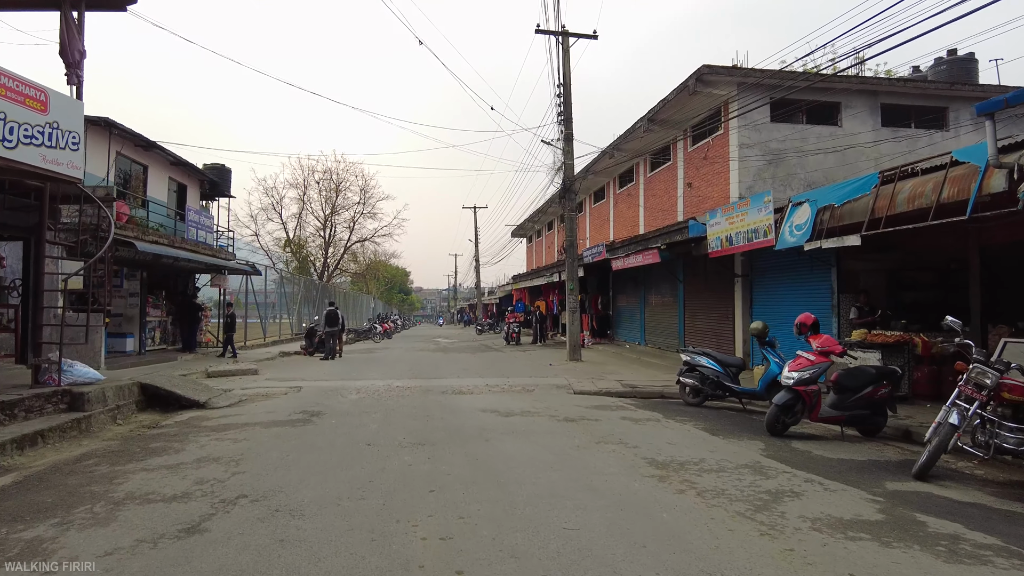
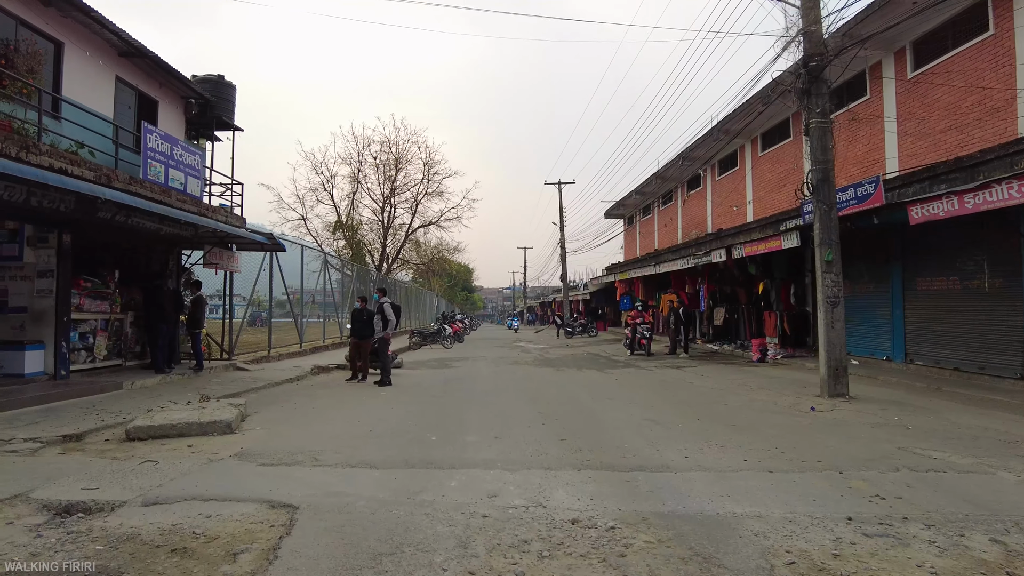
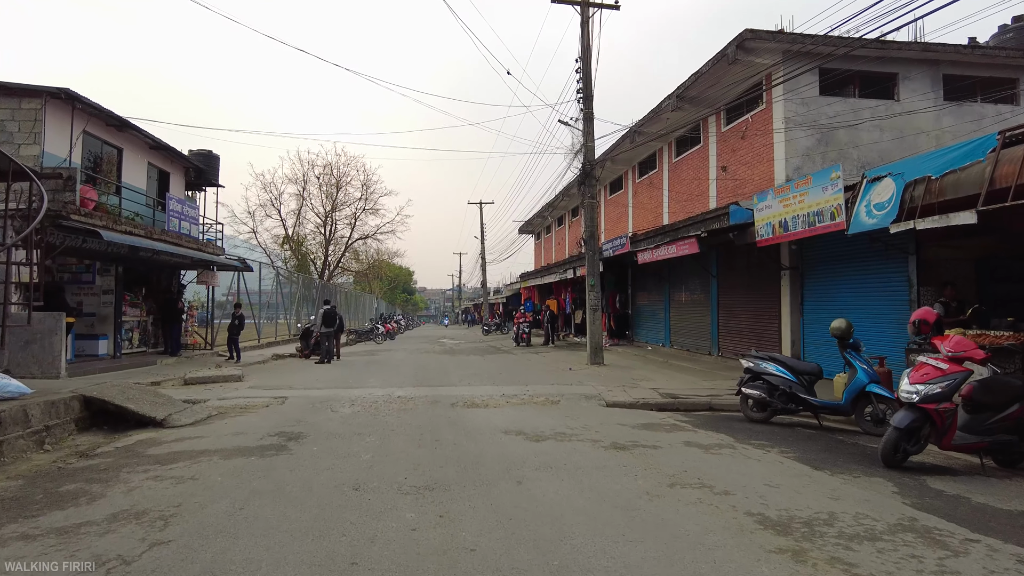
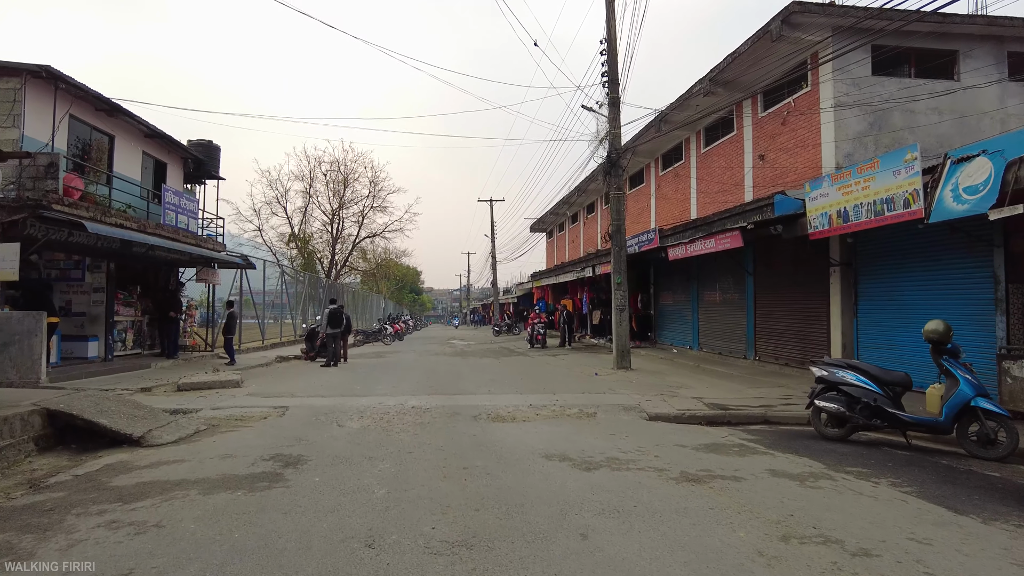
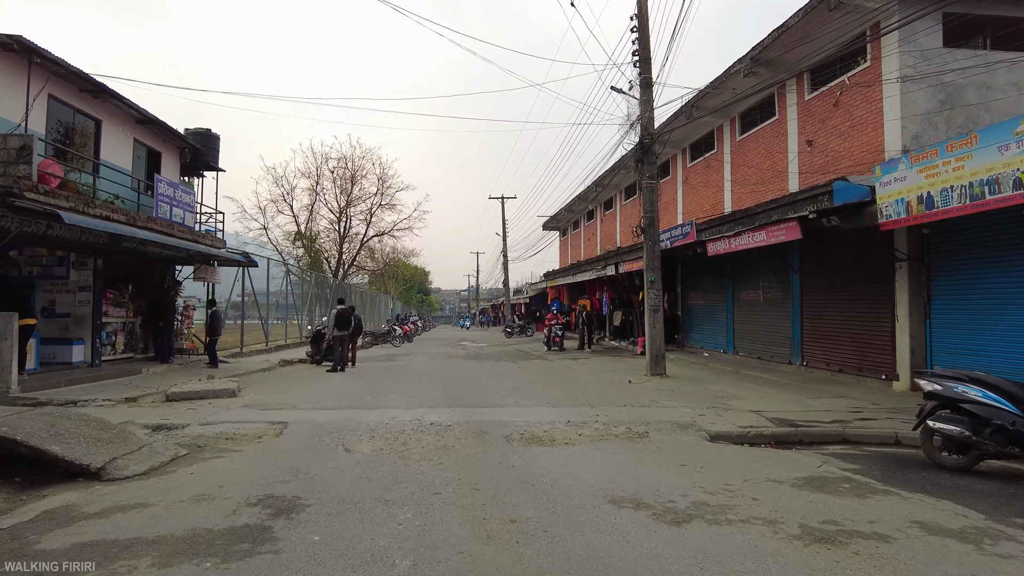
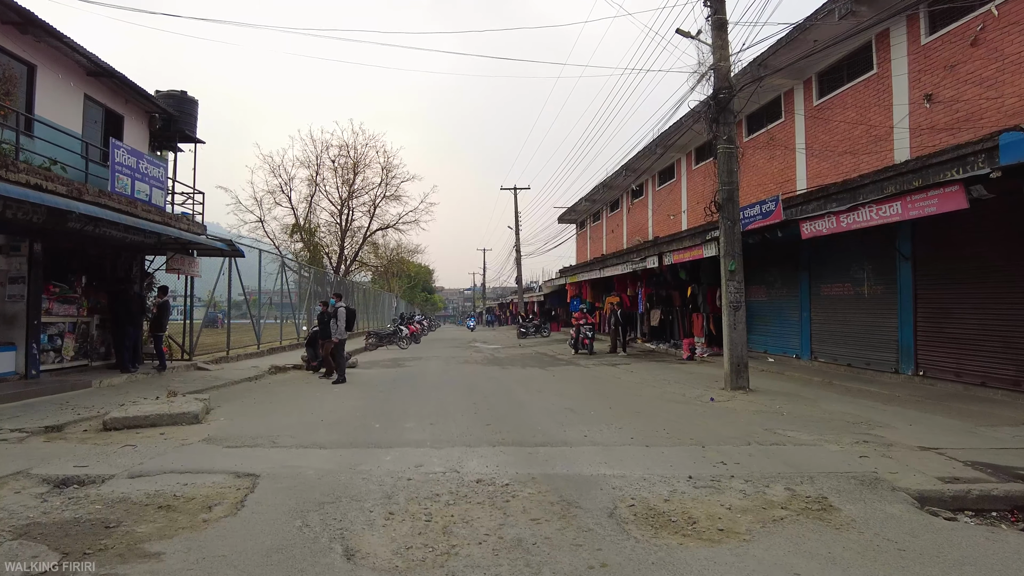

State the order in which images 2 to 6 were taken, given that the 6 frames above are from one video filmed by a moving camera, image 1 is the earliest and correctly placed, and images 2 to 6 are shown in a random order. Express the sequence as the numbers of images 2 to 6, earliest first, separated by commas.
3, 4, 5, 6, 2
